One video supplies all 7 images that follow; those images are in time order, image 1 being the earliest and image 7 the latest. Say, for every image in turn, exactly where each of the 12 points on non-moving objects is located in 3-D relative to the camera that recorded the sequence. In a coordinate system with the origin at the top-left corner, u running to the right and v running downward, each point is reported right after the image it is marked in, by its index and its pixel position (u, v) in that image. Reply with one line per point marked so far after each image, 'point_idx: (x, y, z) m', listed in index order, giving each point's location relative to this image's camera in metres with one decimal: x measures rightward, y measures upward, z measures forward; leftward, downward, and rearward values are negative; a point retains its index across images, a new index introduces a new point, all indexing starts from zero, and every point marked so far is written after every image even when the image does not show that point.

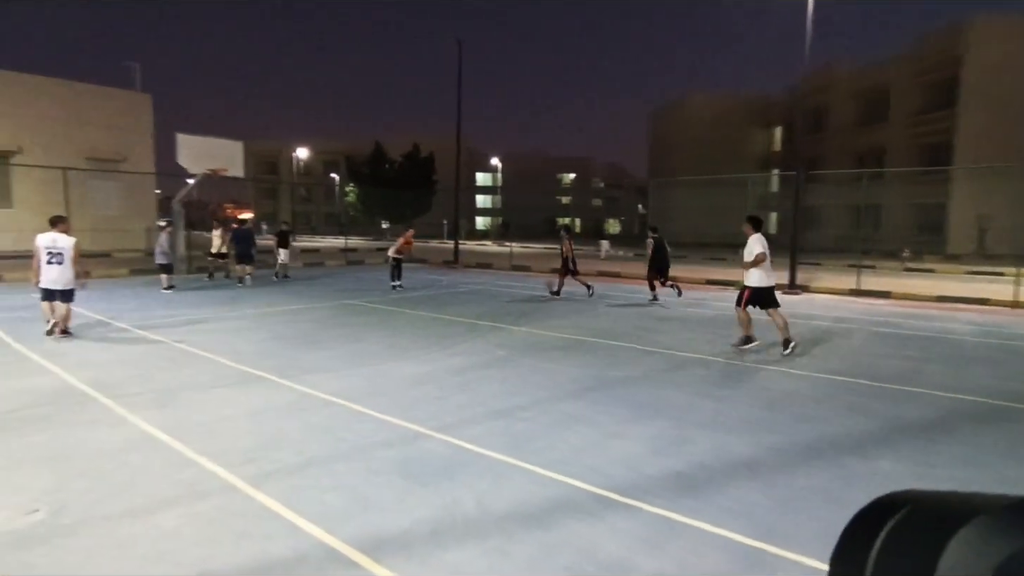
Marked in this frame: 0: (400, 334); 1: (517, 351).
0: (-2.0, -0.8, +10.2) m
1: (+0.1, -1.0, +9.0) m
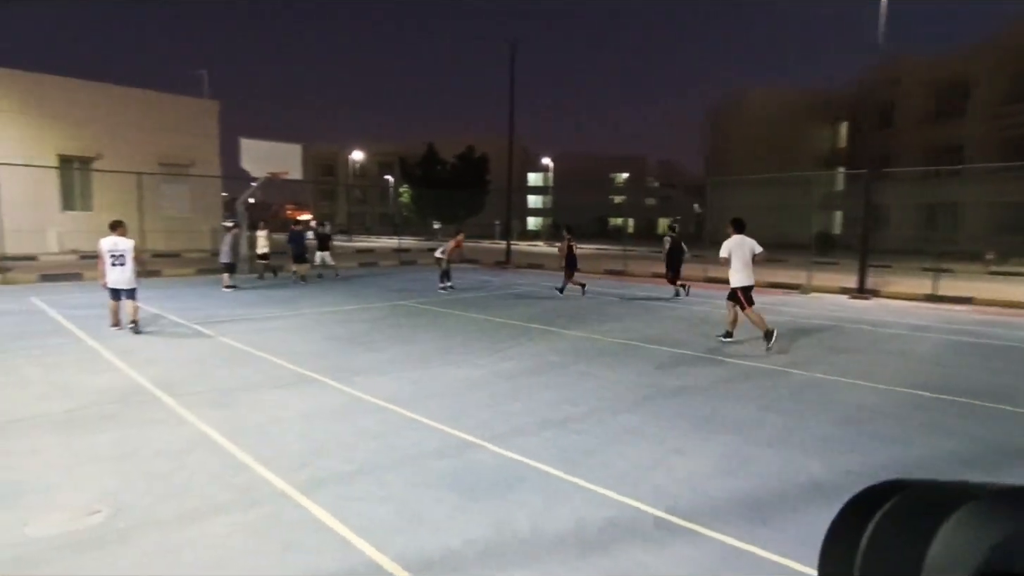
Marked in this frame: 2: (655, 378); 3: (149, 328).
0: (-1.1, -0.8, +10.2) m
1: (+0.9, -1.0, +8.7) m
2: (+1.9, -1.2, +7.5) m
3: (-6.8, -0.7, +10.8) m
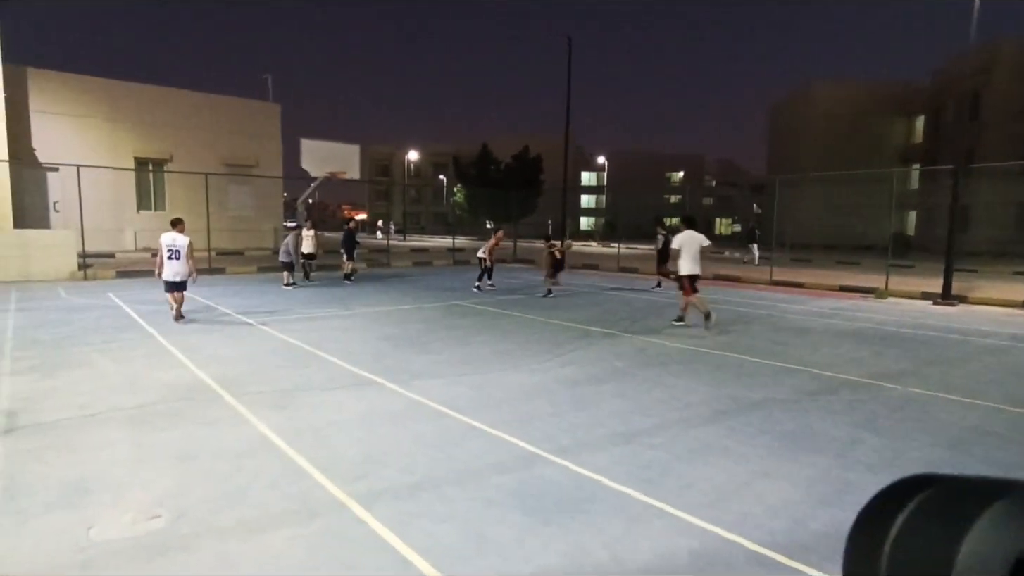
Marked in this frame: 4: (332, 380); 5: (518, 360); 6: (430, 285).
0: (-0.1, -0.9, +9.9) m
1: (+1.7, -1.1, +8.3) m
2: (+2.6, -1.2, +6.9) m
3: (-5.7, -0.7, +11.0) m
4: (-2.2, -1.1, +7.1) m
5: (+0.1, -1.0, +8.5) m
6: (-2.7, +0.1, +19.3) m
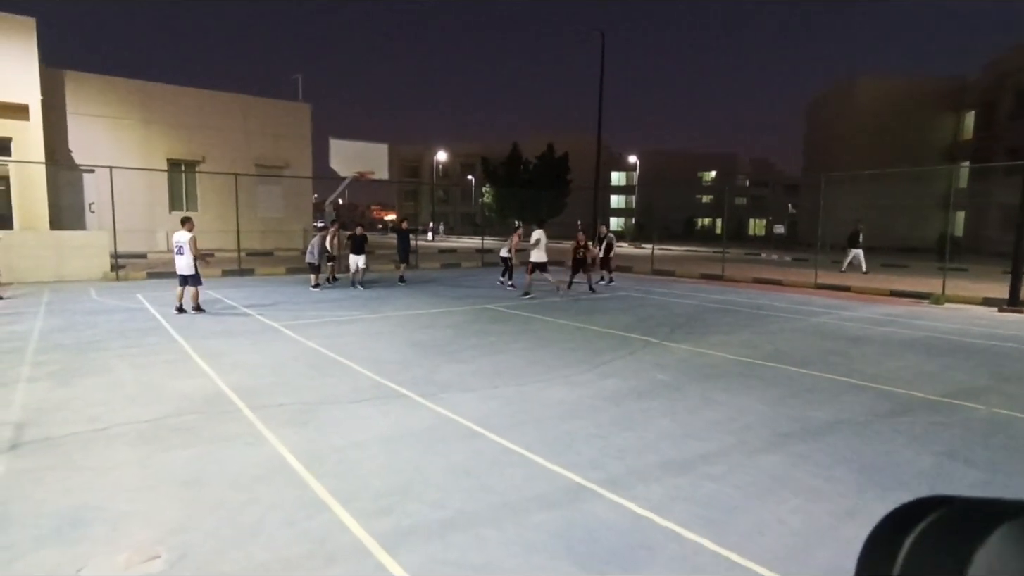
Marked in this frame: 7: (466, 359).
0: (+0.5, -0.9, +9.3) m
1: (+2.2, -1.1, +7.7) m
2: (+3.0, -1.3, +6.3) m
3: (-5.1, -0.7, +10.7) m
4: (-1.8, -1.2, +6.7) m
5: (+0.6, -1.1, +7.9) m
6: (-1.7, 0.0, +18.9) m
7: (-0.7, -1.0, +8.4) m
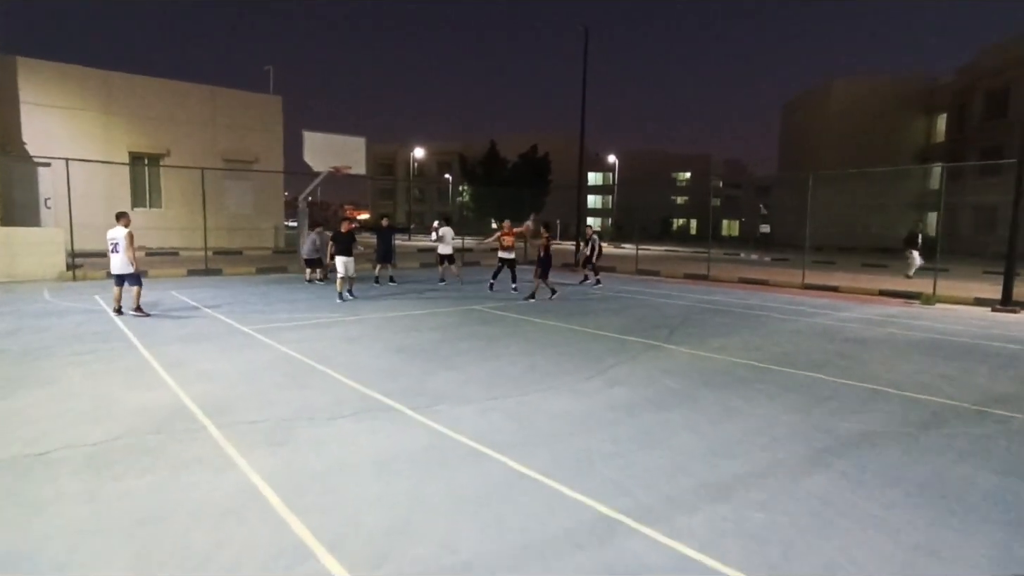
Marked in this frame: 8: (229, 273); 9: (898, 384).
0: (+0.4, -0.9, +8.7) m
1: (+2.2, -1.2, +7.1) m
2: (+3.1, -1.3, +5.8) m
3: (-5.2, -0.7, +9.8) m
4: (-1.8, -1.2, +5.9) m
5: (+0.5, -1.1, +7.3) m
6: (-2.2, 0.0, +18.1) m
7: (-0.7, -1.0, +7.7) m
8: (-9.5, +0.5, +19.5) m
9: (+4.9, -1.2, +7.3) m
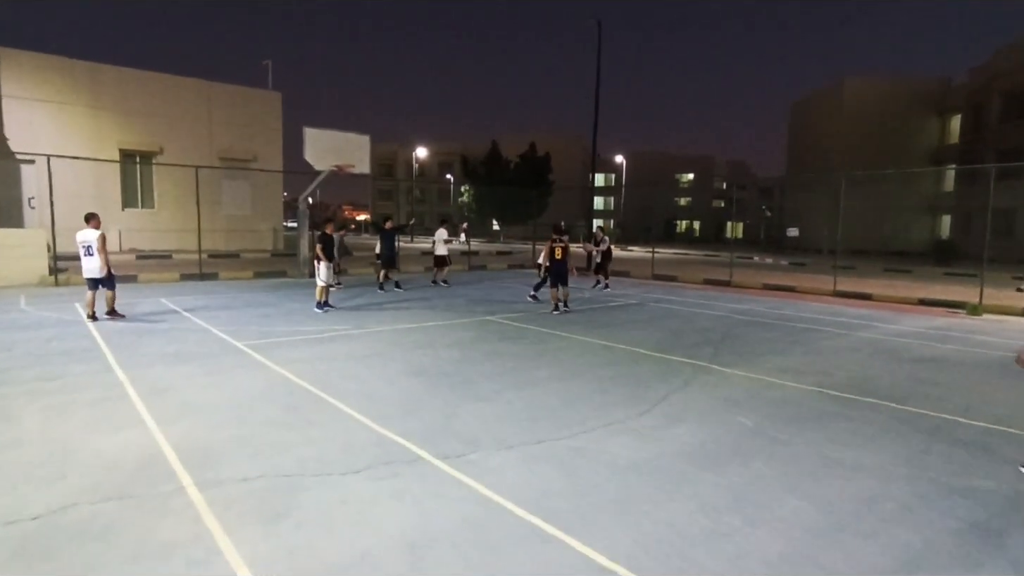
0: (+0.8, -1.1, +7.6) m
1: (+2.6, -1.3, +6.0) m
2: (+3.5, -1.5, +4.7) m
3: (-4.8, -0.9, +8.7) m
4: (-1.4, -1.4, +4.8) m
5: (+1.0, -1.3, +6.2) m
6: (-1.8, -0.2, +17.0) m
7: (-0.3, -1.2, +6.6) m
8: (-9.1, +0.3, +18.3) m
9: (+5.3, -1.4, +6.2) m
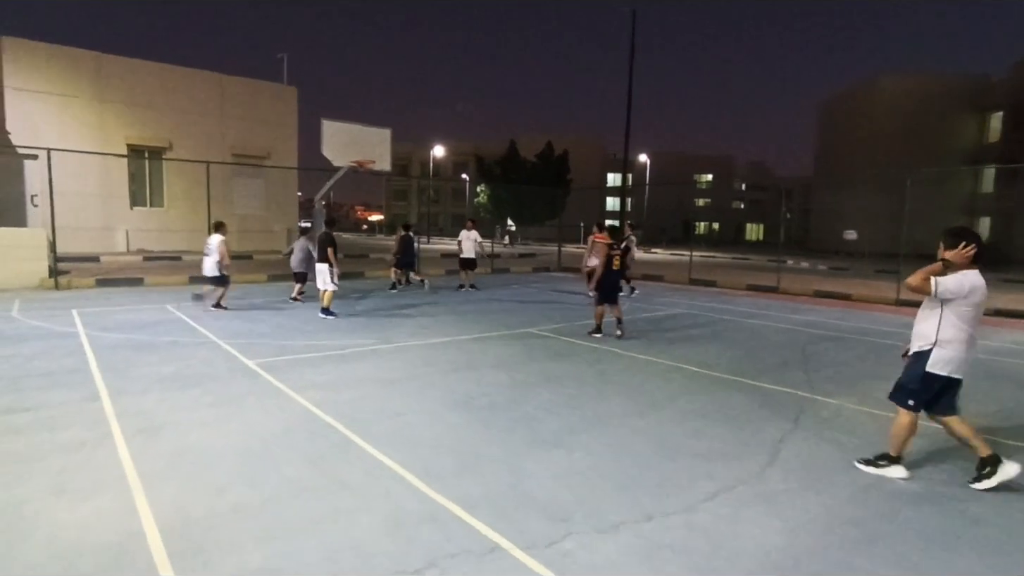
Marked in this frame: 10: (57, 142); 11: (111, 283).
0: (+1.6, -1.3, +6.2) m
1: (+3.3, -1.5, +4.6) m
2: (+4.2, -1.7, +3.2) m
3: (-4.0, -1.1, +7.4) m
4: (-0.7, -1.5, +3.5) m
5: (+1.7, -1.5, +4.8) m
6: (-0.9, -0.4, +15.7) m
7: (+0.4, -1.4, +5.3) m
8: (-8.2, +0.2, +17.2) m
9: (+6.0, -1.6, +4.8) m
10: (-15.5, +5.0, +19.8) m
11: (-10.6, +0.1, +15.2) m
